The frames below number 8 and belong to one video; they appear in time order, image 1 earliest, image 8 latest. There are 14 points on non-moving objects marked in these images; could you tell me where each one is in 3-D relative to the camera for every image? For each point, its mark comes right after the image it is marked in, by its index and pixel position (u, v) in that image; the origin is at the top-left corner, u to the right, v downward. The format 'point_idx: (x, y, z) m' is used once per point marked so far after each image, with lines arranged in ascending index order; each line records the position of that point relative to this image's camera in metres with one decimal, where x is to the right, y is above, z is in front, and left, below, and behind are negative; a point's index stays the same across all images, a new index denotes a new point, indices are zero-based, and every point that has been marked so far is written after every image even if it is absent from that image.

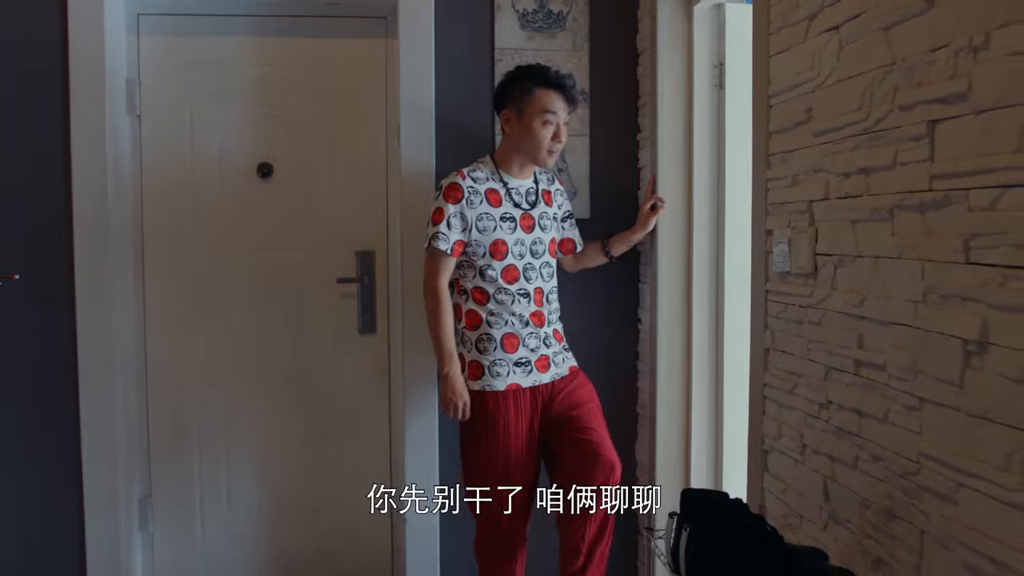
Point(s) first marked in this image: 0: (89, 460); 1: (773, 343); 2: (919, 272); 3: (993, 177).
0: (-1.2, -0.5, +2.4) m
1: (+0.5, -0.1, +1.7) m
2: (+0.6, 0.0, +1.2) m
3: (+0.6, +0.1, +1.1) m
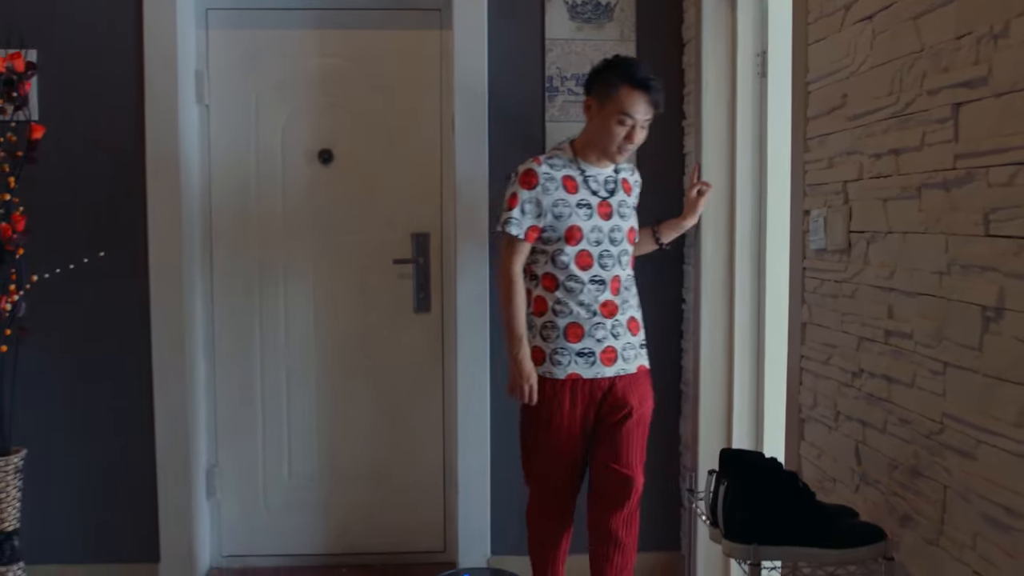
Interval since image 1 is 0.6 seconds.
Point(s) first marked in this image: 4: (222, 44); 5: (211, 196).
0: (-1.1, -0.4, +2.6) m
1: (+0.6, -0.1, +1.8) m
2: (+0.7, +0.1, +1.3) m
3: (+0.7, +0.2, +1.2) m
4: (-0.9, +0.8, +2.8) m
5: (-1.0, +0.3, +2.8) m
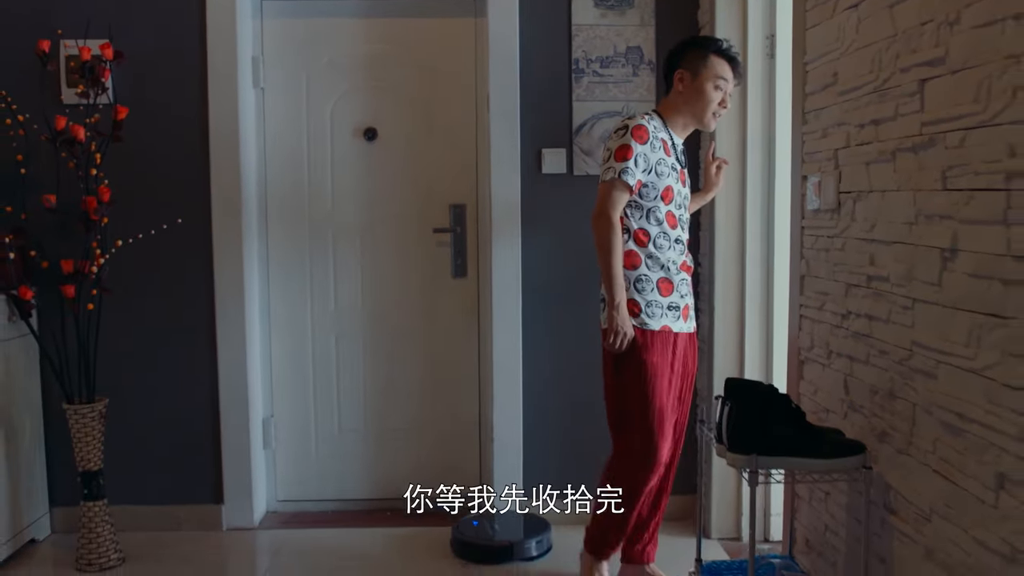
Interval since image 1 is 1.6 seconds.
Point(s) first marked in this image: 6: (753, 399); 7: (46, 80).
0: (-1.0, -0.3, +2.9) m
1: (+0.7, 0.0, +2.1) m
2: (+0.7, +0.2, +1.6) m
3: (+0.7, +0.3, +1.4) m
4: (-0.8, +0.9, +3.0) m
5: (-0.9, +0.4, +3.1) m
6: (+0.5, -0.2, +1.7) m
7: (-1.5, +0.7, +2.8) m
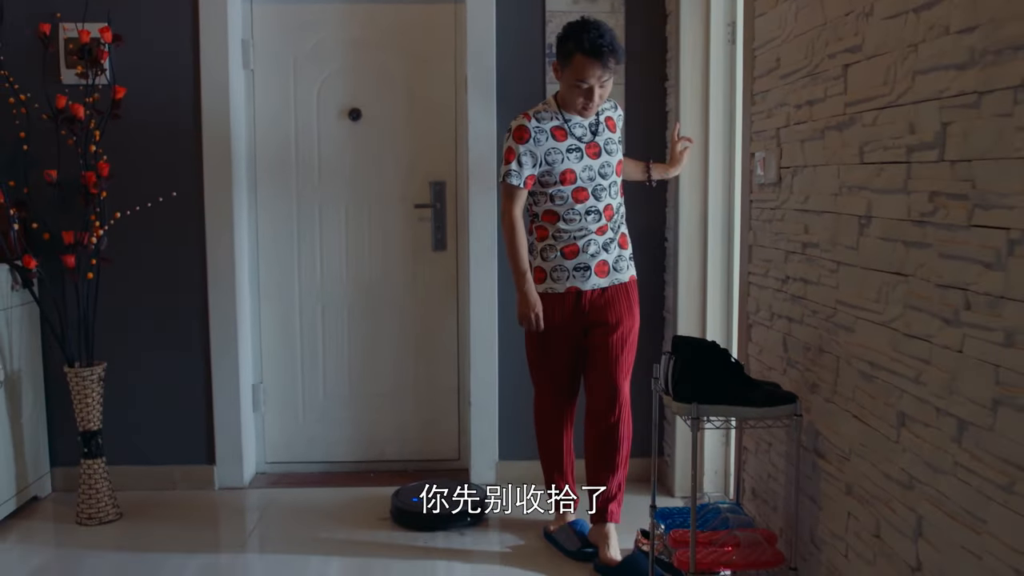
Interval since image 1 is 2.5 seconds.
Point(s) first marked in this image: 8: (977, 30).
0: (-1.0, -0.2, +3.1) m
1: (+0.6, +0.1, +2.2) m
2: (+0.7, +0.2, +1.7) m
3: (+0.7, +0.3, +1.6) m
4: (-0.9, +1.0, +3.2) m
5: (-1.0, +0.5, +3.2) m
6: (+0.4, -0.1, +1.9) m
7: (-1.6, +0.8, +3.0) m
8: (+0.7, +0.4, +1.3) m
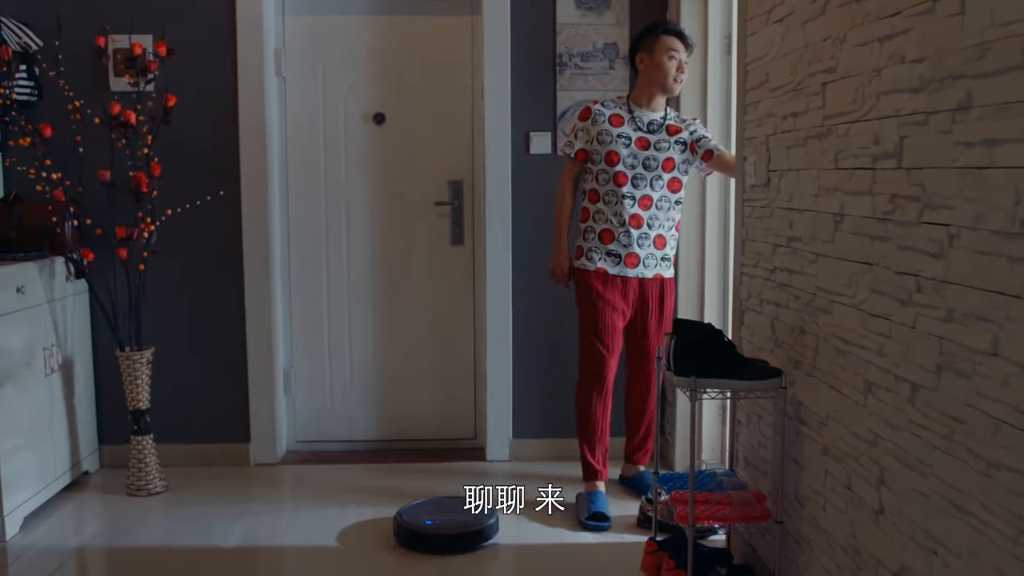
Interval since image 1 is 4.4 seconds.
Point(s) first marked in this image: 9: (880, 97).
0: (-1.0, -0.1, +3.3) m
1: (+0.7, +0.2, +2.5) m
2: (+0.7, +0.3, +2.0) m
3: (+0.7, +0.4, +1.8) m
4: (-0.9, +1.0, +3.4) m
5: (-0.9, +0.6, +3.5) m
6: (+0.5, -0.1, +2.2) m
7: (-1.5, +0.8, +3.2) m
8: (+0.7, +0.4, +1.5) m
9: (+0.7, +0.4, +1.7) m
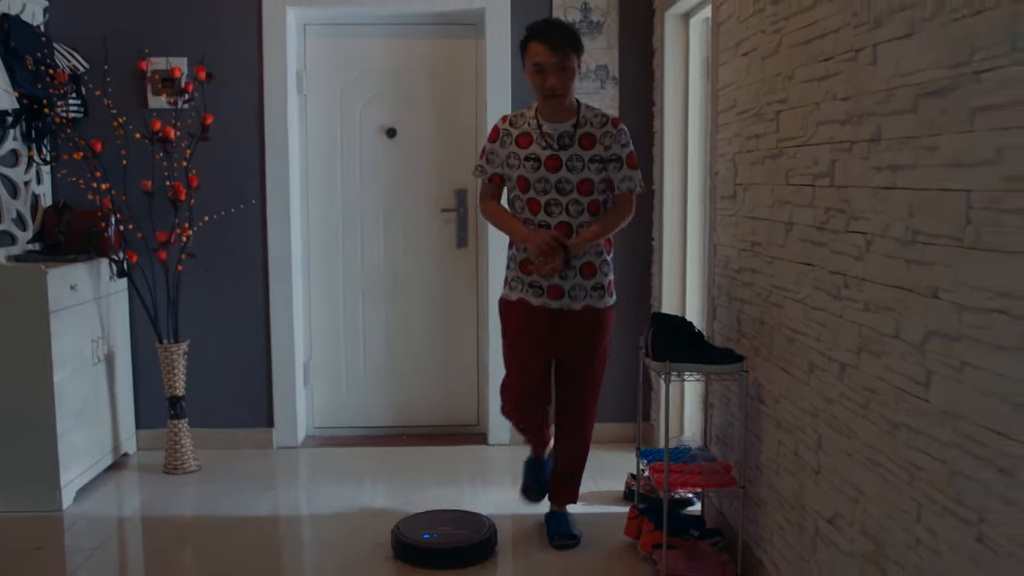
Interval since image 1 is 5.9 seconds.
0: (-1.0, -0.1, +3.7) m
1: (+0.7, +0.2, +2.9) m
2: (+0.7, +0.3, +2.4) m
3: (+0.7, +0.4, +2.2) m
4: (-0.8, +1.0, +3.8) m
5: (-0.9, +0.6, +3.9) m
6: (+0.5, -0.1, +2.5) m
7: (-1.5, +0.8, +3.6) m
8: (+0.7, +0.4, +1.9) m
9: (+0.7, +0.4, +2.1) m
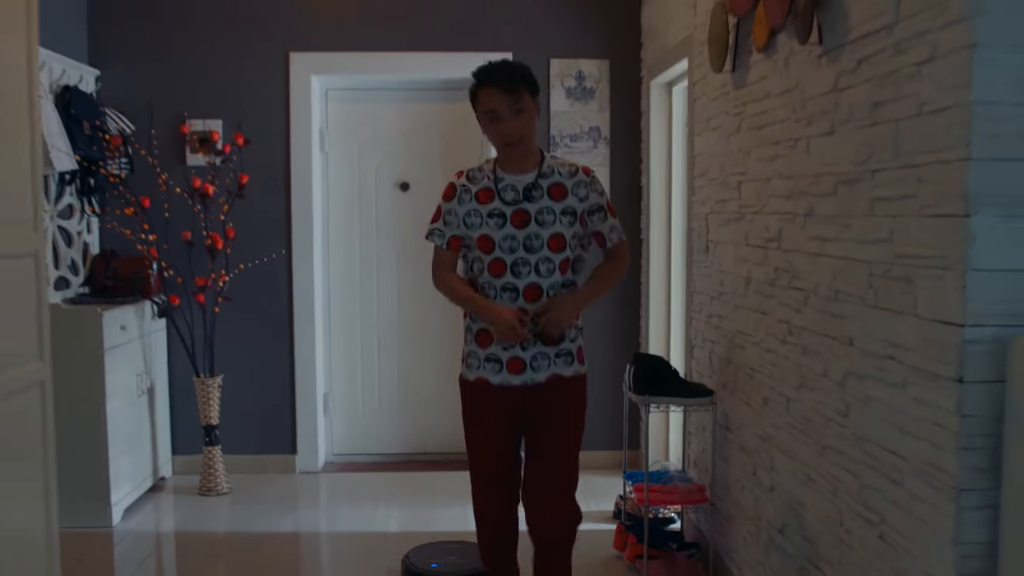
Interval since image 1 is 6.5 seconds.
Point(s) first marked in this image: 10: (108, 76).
0: (-1.0, -0.3, +4.1) m
1: (+0.7, 0.0, +3.3) m
2: (+0.7, +0.1, +2.8) m
3: (+0.7, +0.2, +2.6) m
4: (-0.8, +0.8, +4.2) m
5: (-0.9, +0.4, +4.3) m
6: (+0.5, -0.3, +2.9) m
7: (-1.5, +0.6, +4.0) m
8: (+0.7, +0.3, +2.3) m
9: (+0.7, +0.3, +2.5) m
10: (-1.9, +1.0, +4.0) m
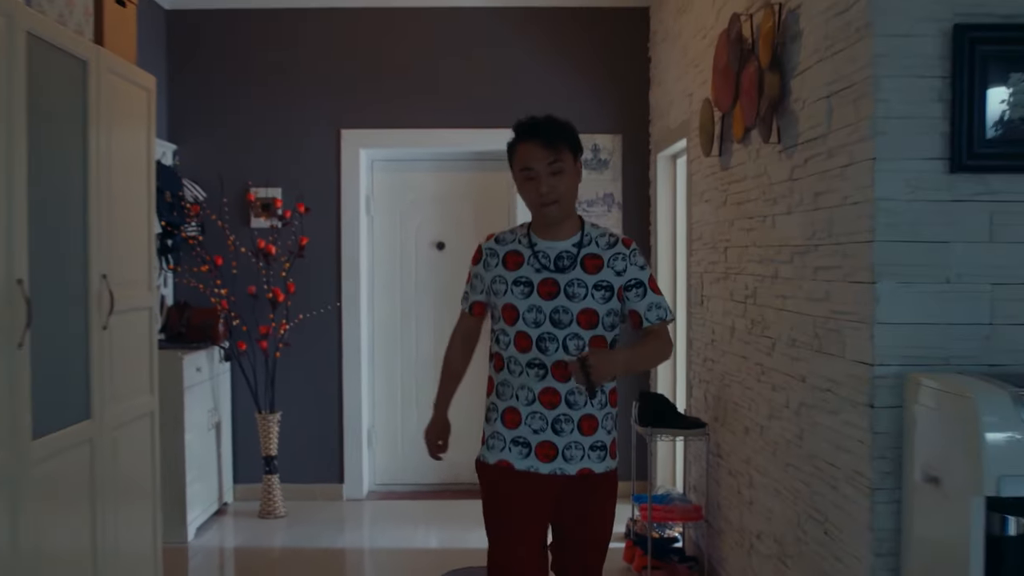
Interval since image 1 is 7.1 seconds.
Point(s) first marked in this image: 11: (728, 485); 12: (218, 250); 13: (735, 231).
0: (-0.9, -0.6, +4.6) m
1: (+0.8, -0.2, +3.8) m
2: (+0.8, -0.1, +3.3) m
3: (+0.8, +0.1, +3.1) m
4: (-0.7, +0.6, +4.8) m
5: (-0.8, +0.1, +4.8) m
6: (+0.6, -0.4, +3.4) m
7: (-1.4, +0.4, +4.6) m
8: (+0.8, +0.1, +2.8) m
9: (+0.8, +0.1, +3.0) m
10: (-1.7, +0.7, +4.6) m
11: (+0.8, -0.7, +3.2) m
12: (-1.6, +0.2, +4.6) m
13: (+0.8, +0.2, +3.1) m
